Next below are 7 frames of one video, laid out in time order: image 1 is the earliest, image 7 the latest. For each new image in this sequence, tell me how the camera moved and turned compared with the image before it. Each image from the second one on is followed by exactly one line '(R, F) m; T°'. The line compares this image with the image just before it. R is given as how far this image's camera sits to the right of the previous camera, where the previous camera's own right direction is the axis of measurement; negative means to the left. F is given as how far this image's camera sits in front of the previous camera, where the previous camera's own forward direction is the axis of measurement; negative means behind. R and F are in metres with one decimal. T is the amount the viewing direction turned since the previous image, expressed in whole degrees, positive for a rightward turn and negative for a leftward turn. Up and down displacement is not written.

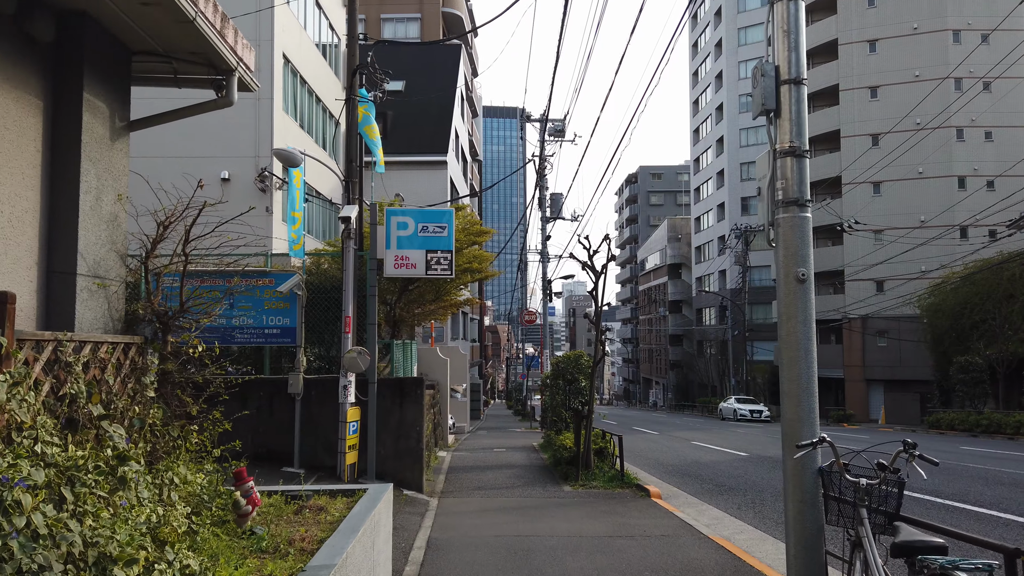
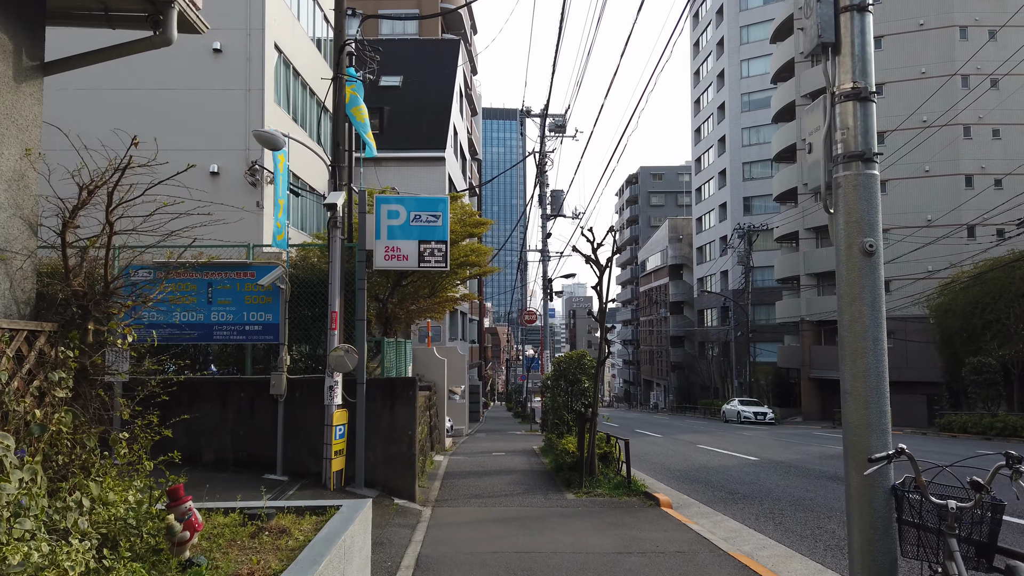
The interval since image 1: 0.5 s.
(0.0, +0.8) m; 0°
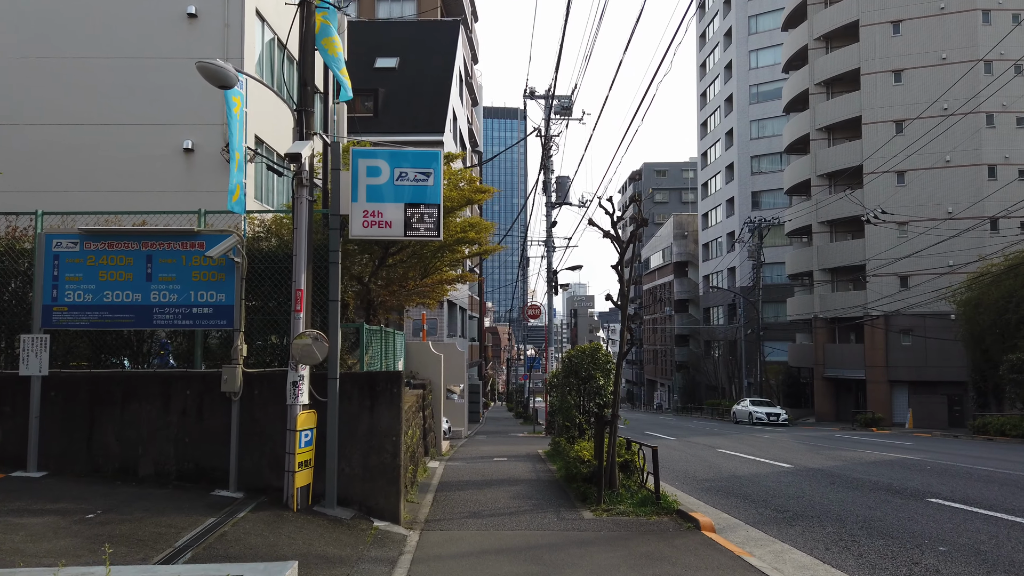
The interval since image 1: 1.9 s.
(-0.1, +1.9) m; 0°
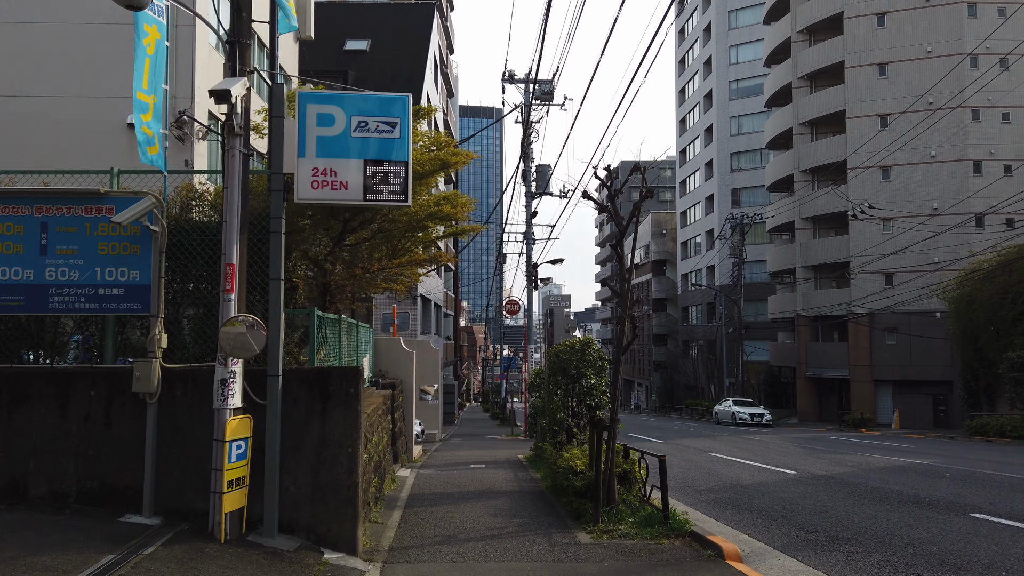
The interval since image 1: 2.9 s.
(-0.1, +1.5) m; +2°
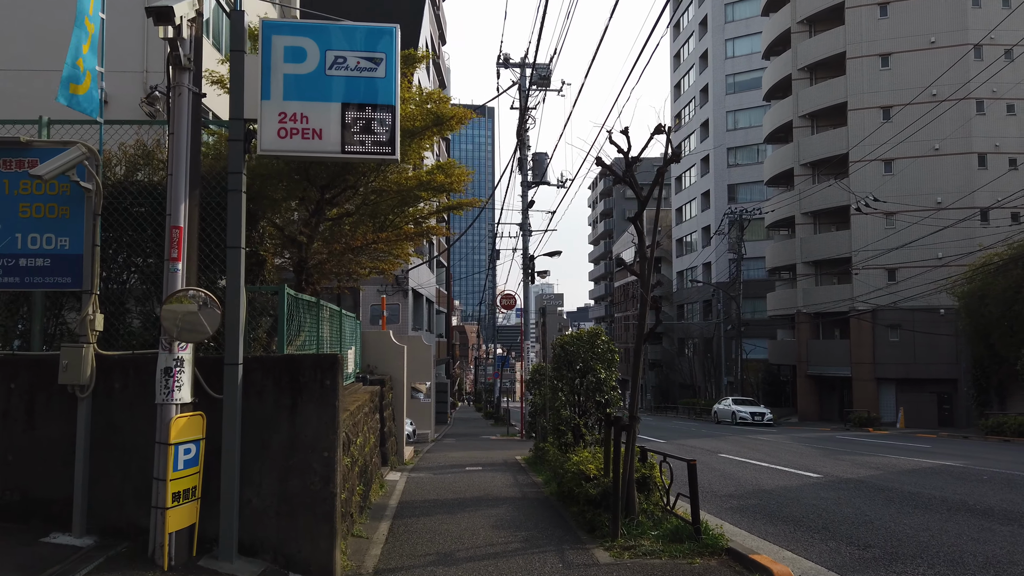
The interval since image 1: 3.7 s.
(-0.1, +1.2) m; +1°
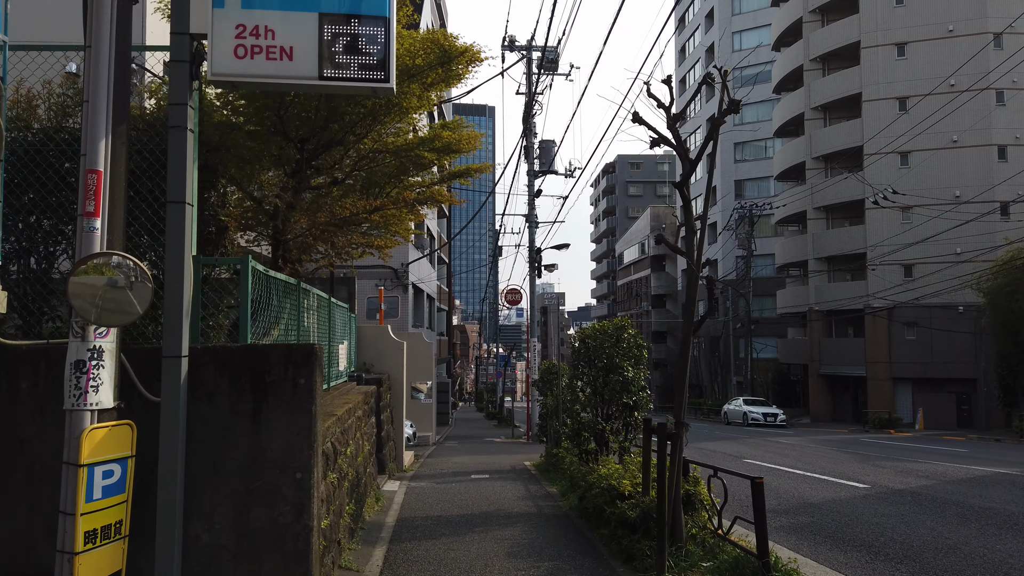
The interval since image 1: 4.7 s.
(-0.2, +1.4) m; 0°
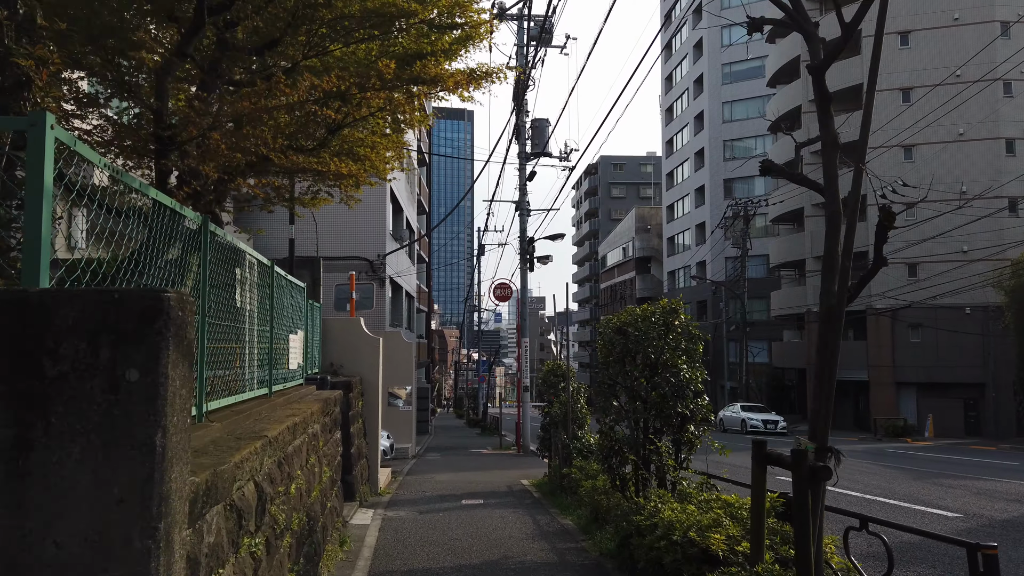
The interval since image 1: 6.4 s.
(-0.3, +2.5) m; +2°
